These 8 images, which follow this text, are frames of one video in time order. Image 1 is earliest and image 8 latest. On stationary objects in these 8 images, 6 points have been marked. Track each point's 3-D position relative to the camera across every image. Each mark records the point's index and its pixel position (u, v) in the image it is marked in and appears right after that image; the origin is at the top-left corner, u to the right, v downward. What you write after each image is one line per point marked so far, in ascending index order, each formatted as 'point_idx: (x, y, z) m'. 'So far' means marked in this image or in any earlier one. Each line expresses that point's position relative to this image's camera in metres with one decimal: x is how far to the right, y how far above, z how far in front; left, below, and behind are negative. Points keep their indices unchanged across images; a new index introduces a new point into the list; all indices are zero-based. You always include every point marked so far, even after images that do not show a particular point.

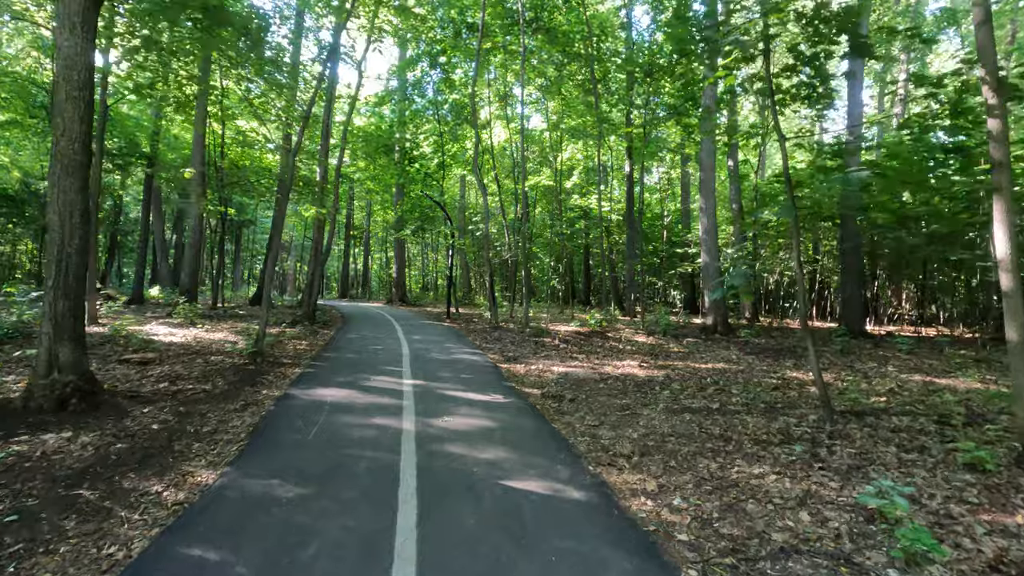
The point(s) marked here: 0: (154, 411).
0: (-3.7, -1.3, +5.6) m
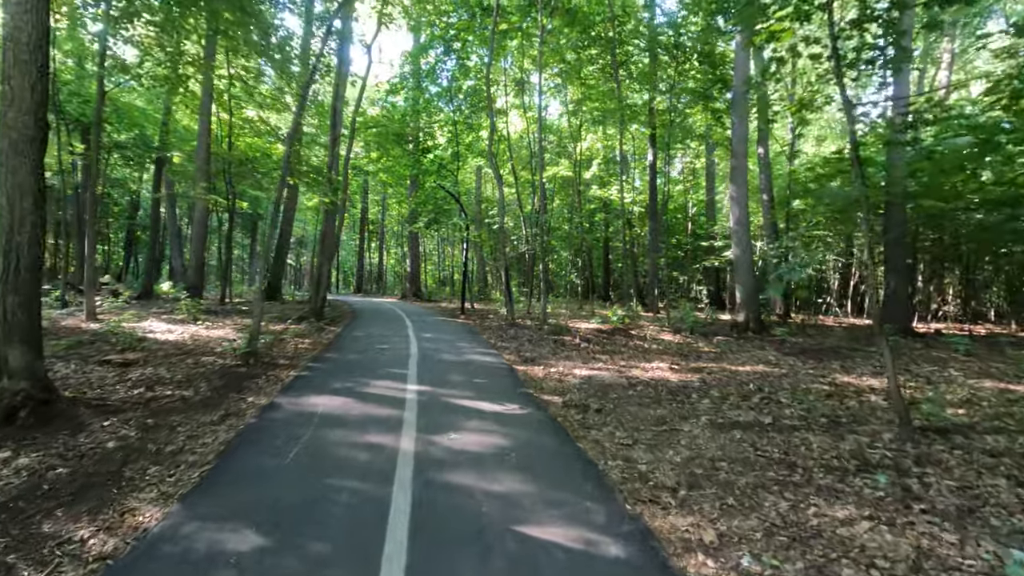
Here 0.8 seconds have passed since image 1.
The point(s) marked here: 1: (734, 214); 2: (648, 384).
0: (-3.6, -1.2, +4.9) m
1: (+6.1, +2.0, +14.9) m
2: (+1.9, -1.3, +7.4) m
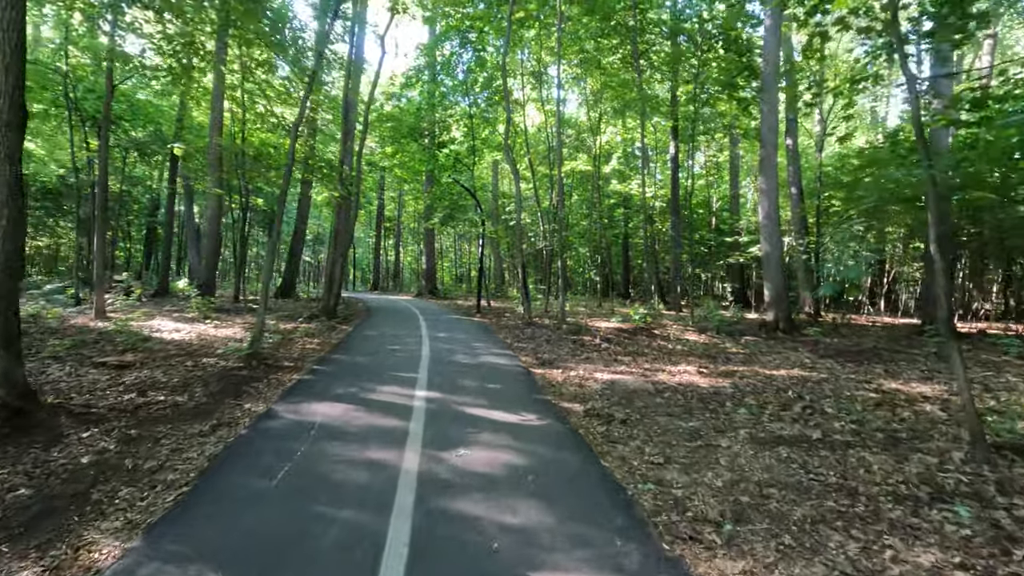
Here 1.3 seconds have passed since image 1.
0: (-3.4, -1.2, +4.5) m
1: (+6.6, +2.1, +14.1) m
2: (+2.1, -1.3, +6.9) m
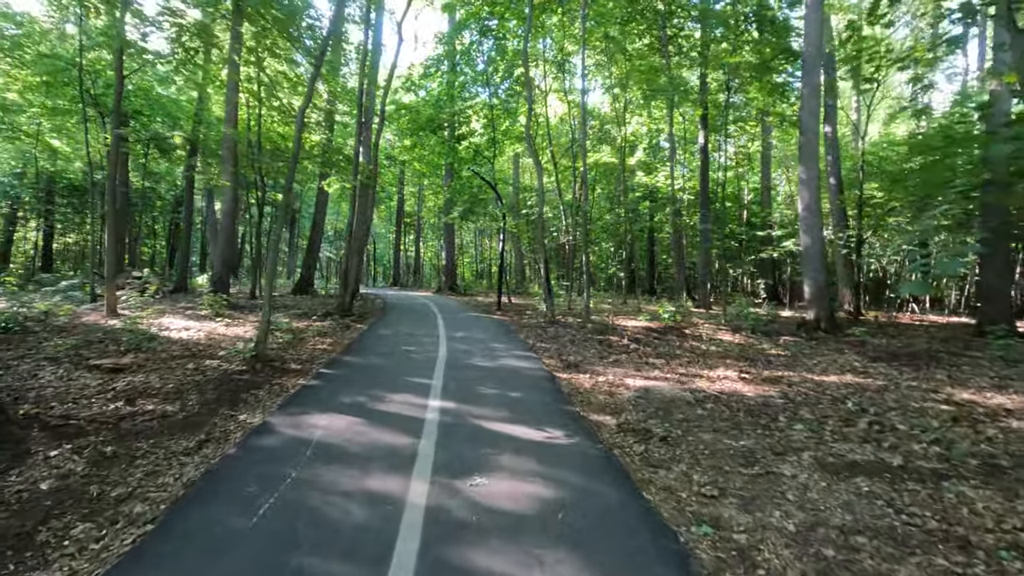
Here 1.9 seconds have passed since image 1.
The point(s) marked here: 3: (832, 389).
0: (-3.3, -1.2, +4.0) m
1: (+7.1, +2.2, +13.2) m
2: (+2.4, -1.3, +6.1) m
3: (+4.2, -1.3, +7.0) m
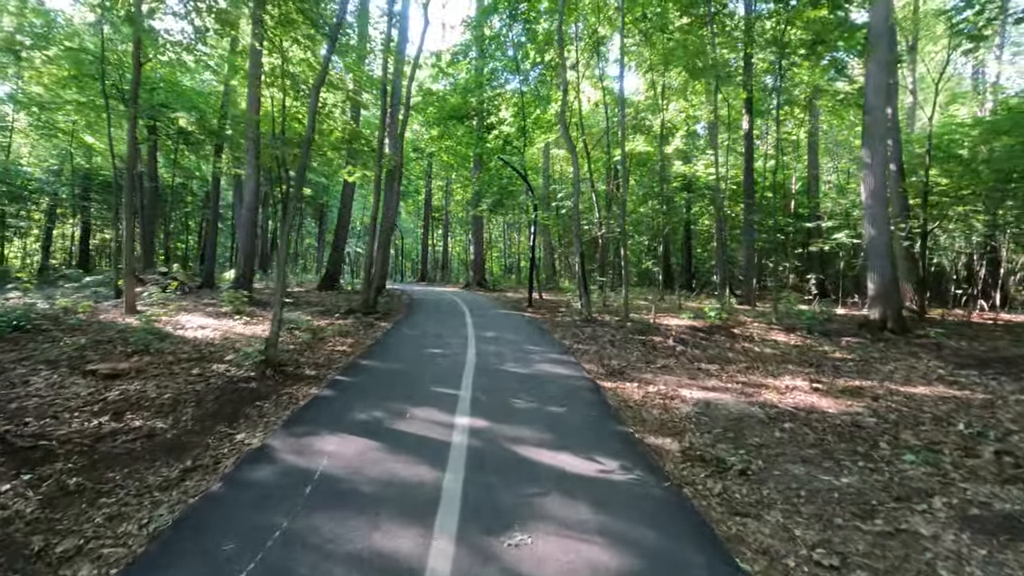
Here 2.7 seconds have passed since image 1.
0: (-3.0, -1.2, +3.3) m
1: (+7.9, +2.3, +12.0) m
2: (+2.8, -1.3, +5.2) m
3: (+4.6, -1.3, +5.9) m
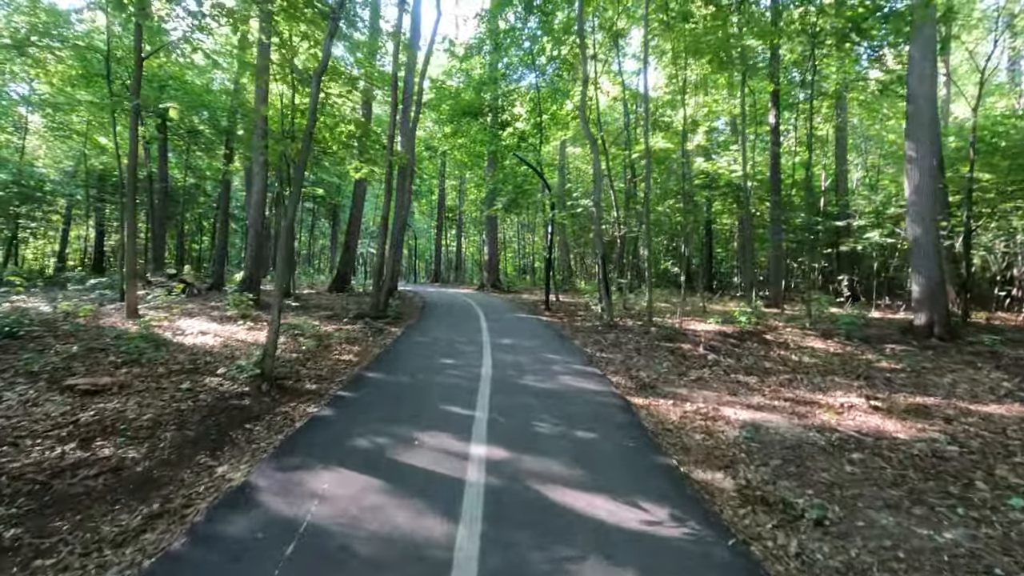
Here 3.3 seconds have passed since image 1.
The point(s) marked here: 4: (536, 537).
0: (-2.8, -1.3, +2.7) m
1: (+8.2, +2.2, +11.1) m
2: (+2.9, -1.3, +4.5) m
3: (+4.8, -1.3, +5.2) m
4: (+0.1, -1.3, +2.9) m
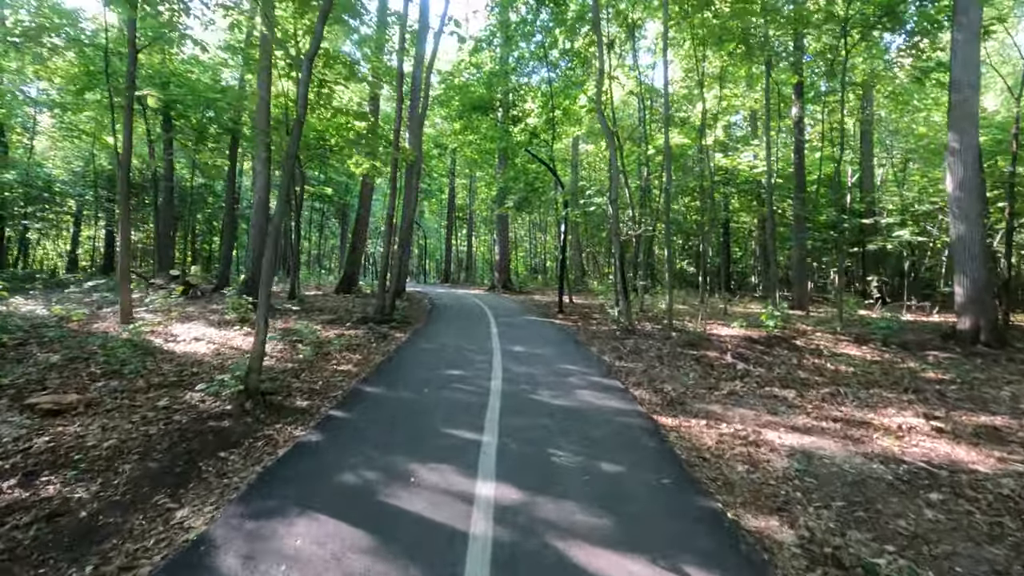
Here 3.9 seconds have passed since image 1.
0: (-2.8, -1.3, +2.1) m
1: (+8.4, +2.2, +10.3) m
2: (+3.0, -1.4, +3.8) m
3: (+4.9, -1.4, +4.4) m
4: (+0.2, -1.4, +2.3) m
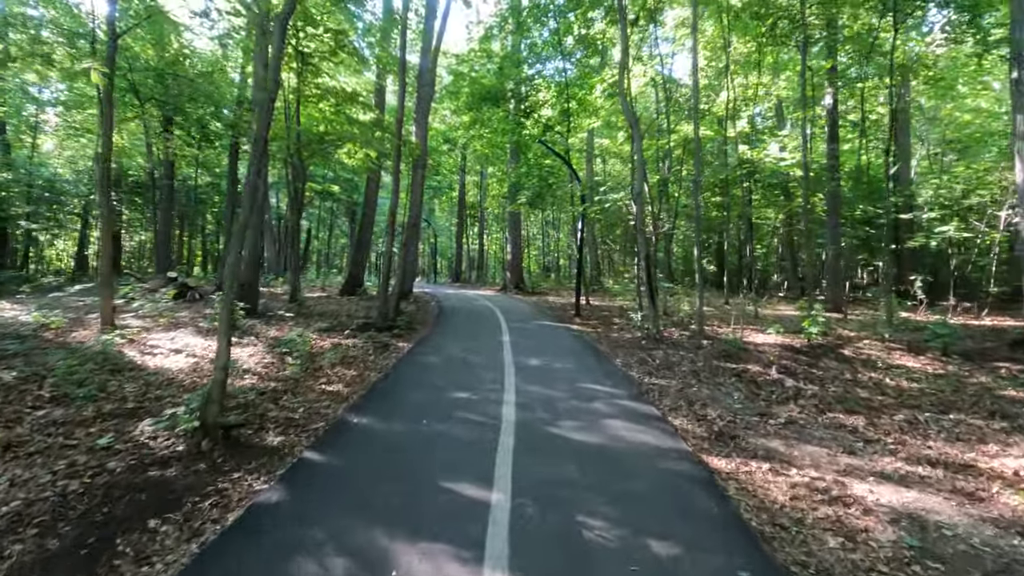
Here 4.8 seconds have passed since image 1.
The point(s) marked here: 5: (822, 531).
0: (-2.7, -1.5, +1.2) m
1: (+8.7, +2.1, +9.1) m
2: (+3.1, -1.5, +2.7) m
3: (+5.0, -1.5, +3.4) m
4: (+0.2, -1.5, +1.3) m
5: (+1.9, -1.5, +3.2) m
